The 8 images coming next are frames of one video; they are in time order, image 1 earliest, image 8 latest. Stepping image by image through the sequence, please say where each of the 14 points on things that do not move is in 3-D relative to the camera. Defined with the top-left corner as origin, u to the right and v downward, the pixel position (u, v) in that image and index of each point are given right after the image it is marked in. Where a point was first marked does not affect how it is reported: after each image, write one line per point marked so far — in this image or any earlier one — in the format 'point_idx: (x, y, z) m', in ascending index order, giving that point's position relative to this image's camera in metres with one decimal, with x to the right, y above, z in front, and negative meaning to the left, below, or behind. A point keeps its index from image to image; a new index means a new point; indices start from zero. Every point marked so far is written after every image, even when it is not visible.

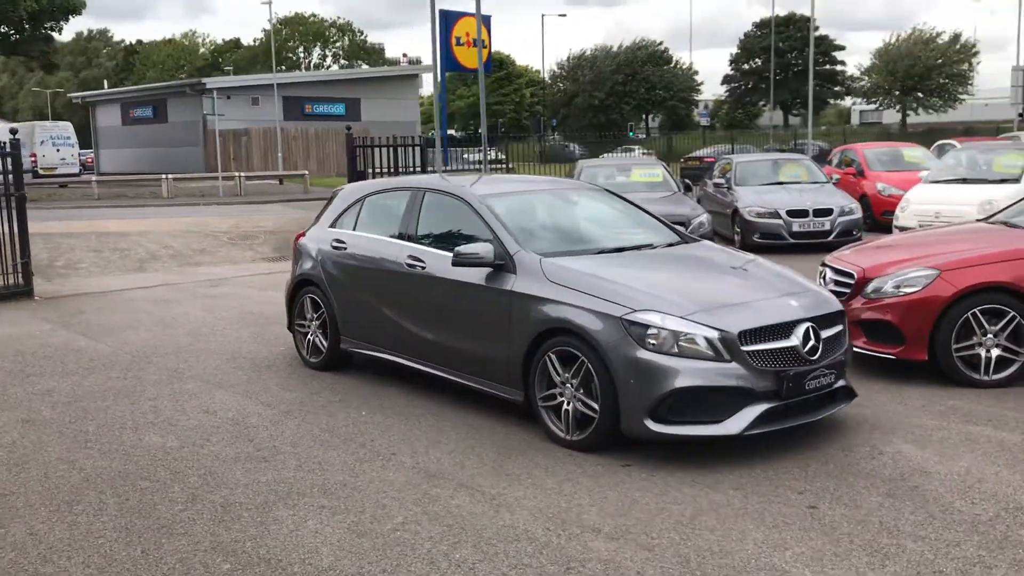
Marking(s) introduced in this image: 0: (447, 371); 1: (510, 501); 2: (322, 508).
0: (-0.4, -0.5, +5.9) m
1: (0.0, -0.9, +4.3) m
2: (-0.8, -1.0, +4.3) m
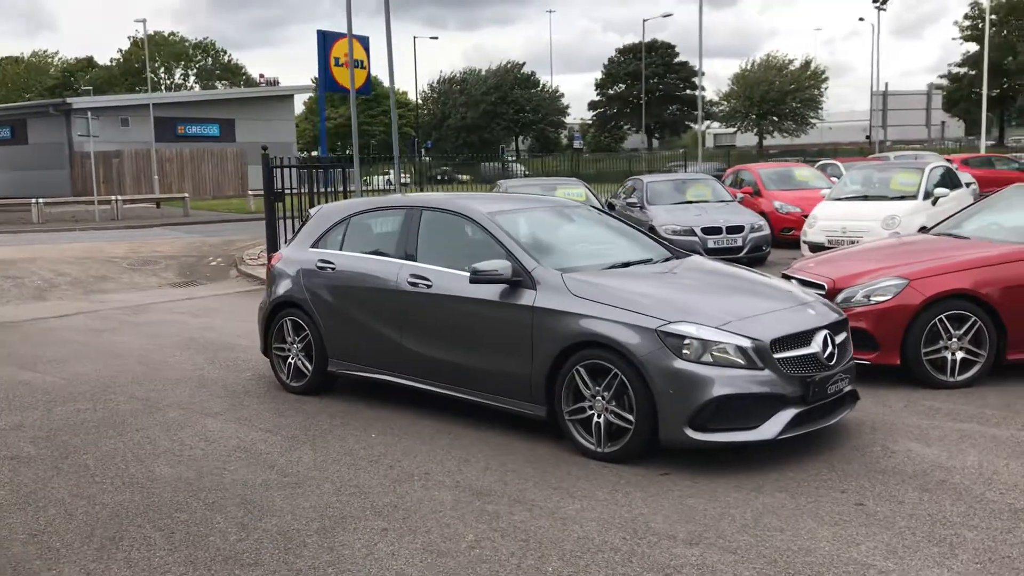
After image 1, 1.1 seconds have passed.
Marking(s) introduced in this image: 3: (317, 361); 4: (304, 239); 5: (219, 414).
0: (-0.3, -0.6, +5.9) m
1: (+0.3, -1.0, +4.4) m
2: (-0.5, -1.0, +4.2) m
3: (-1.3, -0.5, +6.7) m
4: (-1.4, +0.4, +7.0) m
5: (-1.9, -0.8, +6.4) m
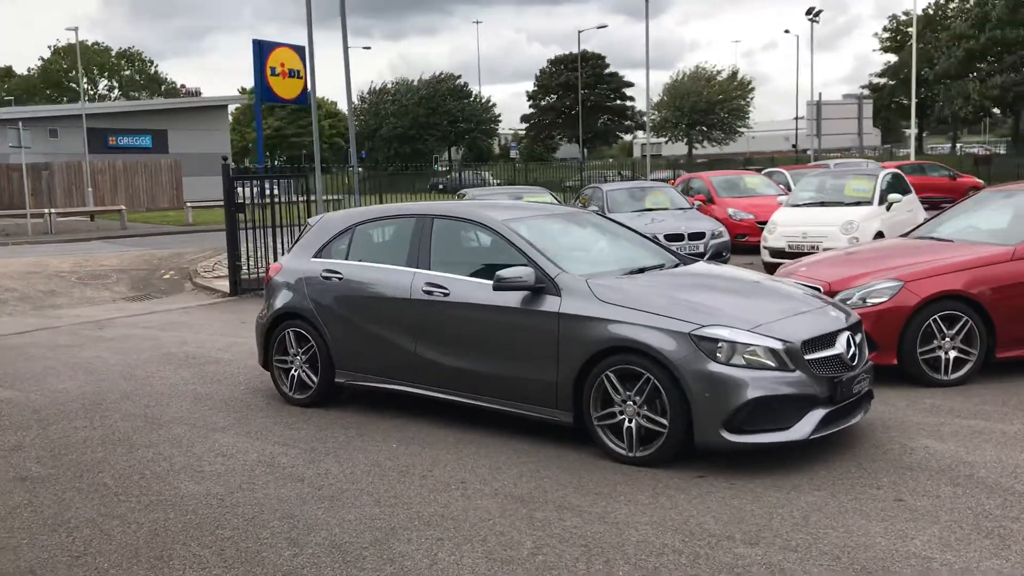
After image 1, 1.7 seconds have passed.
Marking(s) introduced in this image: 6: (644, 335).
0: (-0.2, -0.7, +5.8) m
1: (+0.5, -1.0, +4.4) m
2: (-0.3, -1.1, +4.2) m
3: (-1.2, -0.6, +6.6) m
4: (-1.4, +0.3, +6.9) m
5: (-1.8, -0.9, +6.2) m
6: (+0.7, -0.2, +5.1) m
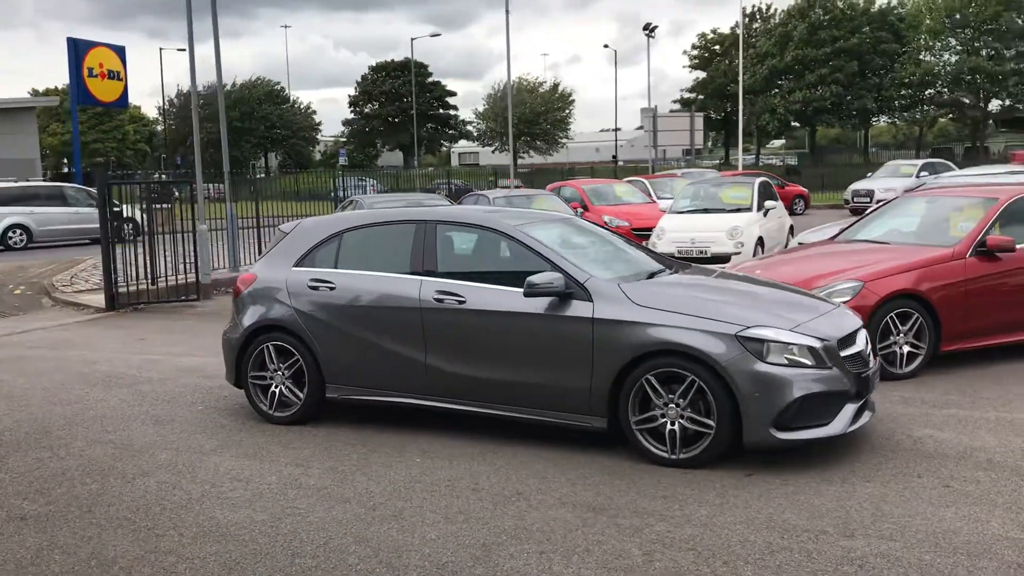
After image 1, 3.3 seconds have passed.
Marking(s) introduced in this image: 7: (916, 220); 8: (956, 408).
0: (-0.1, -0.7, +5.7) m
1: (+0.9, -1.0, +4.4) m
2: (+0.2, -1.1, +4.1) m
3: (-1.3, -0.6, +6.3) m
4: (-1.5, +0.2, +6.5) m
5: (-1.7, -1.0, +5.8) m
6: (+0.9, -0.3, +5.1) m
7: (+3.6, +0.6, +8.7) m
8: (+2.9, -0.8, +6.4) m
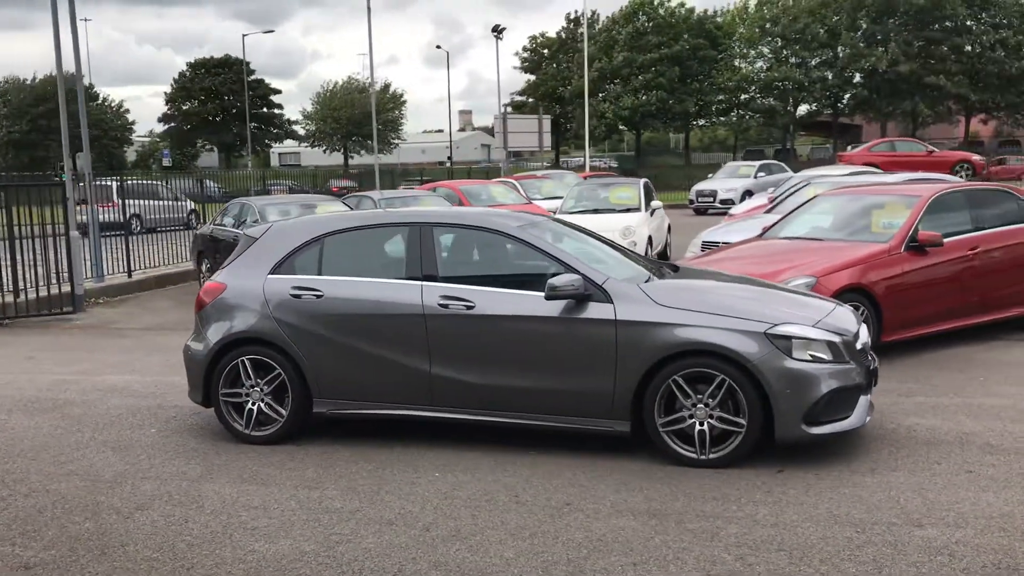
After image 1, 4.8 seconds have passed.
0: (0.0, -0.7, +5.5) m
1: (+1.2, -1.0, +4.4) m
2: (+0.5, -1.1, +4.0) m
3: (-1.3, -0.7, +5.8) m
4: (-1.6, +0.1, +6.0) m
5: (-1.6, -1.0, +5.3) m
6: (+1.1, -0.3, +5.1) m
7: (+3.1, +0.7, +9.2) m
8: (+2.8, -0.7, +6.7) m
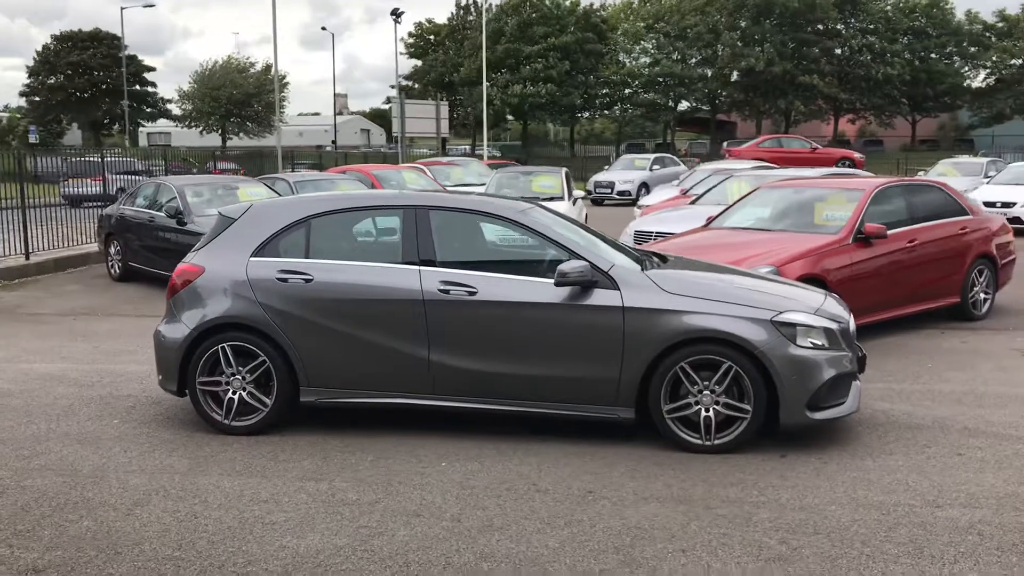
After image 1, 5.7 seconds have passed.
0: (0.0, -0.6, +5.4) m
1: (+1.3, -1.0, +4.5) m
2: (+0.7, -1.1, +4.0) m
3: (-1.3, -0.6, +5.6) m
4: (-1.6, +0.2, +5.7) m
5: (-1.6, -0.9, +5.0) m
6: (+1.1, -0.2, +5.1) m
7: (+2.6, +0.8, +9.4) m
8: (+2.6, -0.7, +6.9) m
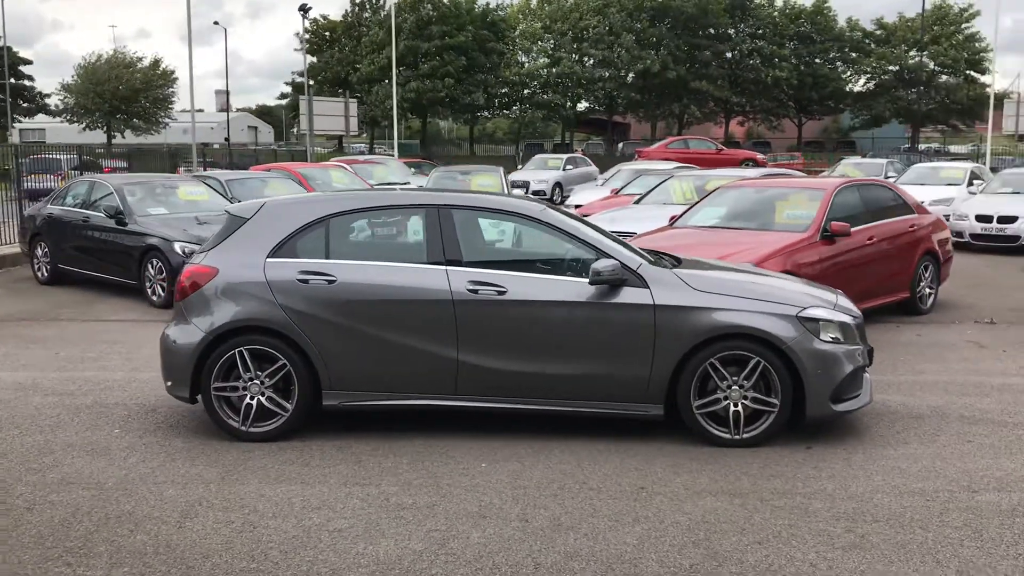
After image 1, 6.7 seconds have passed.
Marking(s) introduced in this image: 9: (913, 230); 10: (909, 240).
0: (+0.1, -0.6, +5.4) m
1: (+1.6, -1.0, +4.7) m
2: (+1.0, -1.0, +4.0) m
3: (-1.2, -0.6, +5.4) m
4: (-1.5, +0.2, +5.6) m
5: (-1.4, -0.9, +4.8) m
6: (+1.3, -0.2, +5.3) m
7: (+2.3, +0.8, +9.7) m
8: (+2.6, -0.6, +7.2) m
9: (+4.0, +0.6, +9.9) m
10: (+3.9, +0.5, +9.8) m
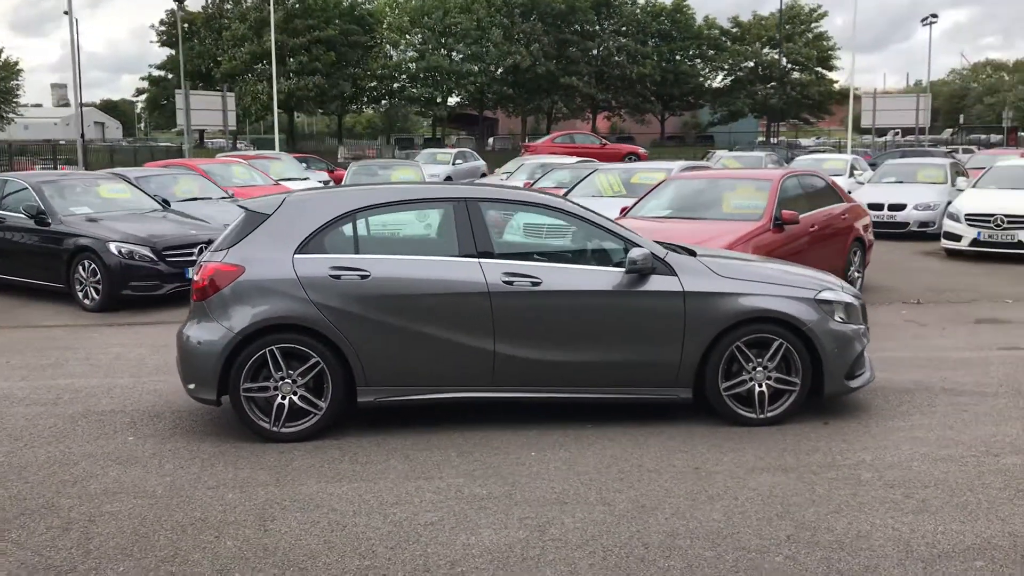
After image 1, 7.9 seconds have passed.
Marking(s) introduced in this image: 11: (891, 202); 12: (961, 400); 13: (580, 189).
0: (+0.3, -0.6, +5.5) m
1: (+1.9, -0.9, +5.0) m
2: (+1.4, -1.0, +4.3) m
3: (-0.9, -0.6, +5.4) m
4: (-1.3, +0.3, +5.4) m
5: (-1.1, -0.9, +4.7) m
6: (+1.5, -0.1, +5.5) m
7: (+1.8, +0.9, +10.0) m
8: (+2.5, -0.5, +7.6) m
9: (+3.5, +0.7, +10.5) m
10: (+3.4, +0.6, +10.4) m
11: (+6.4, +1.5, +16.8) m
12: (+2.8, -0.7, +6.2) m
13: (+0.9, +1.3, +13.4) m
